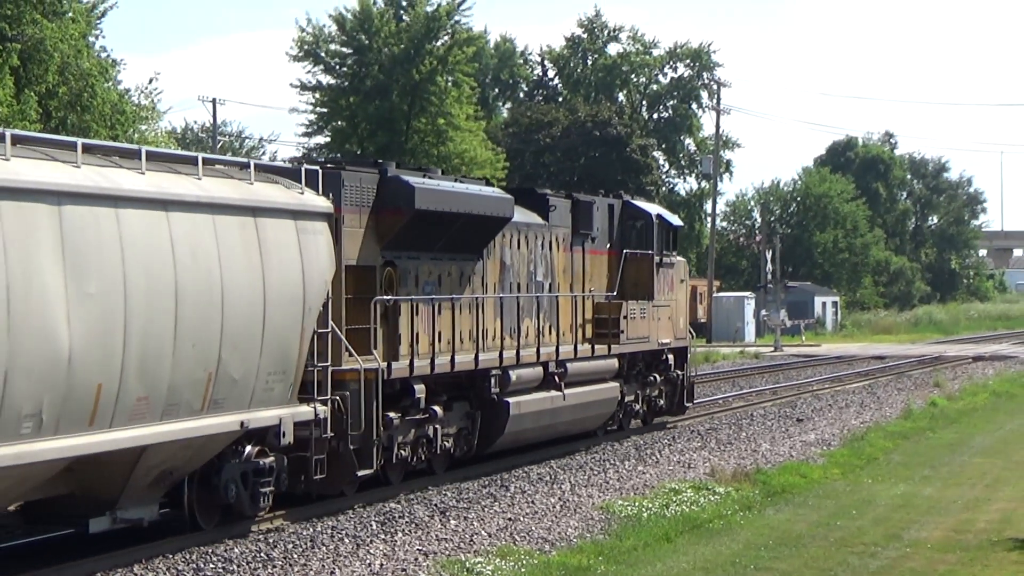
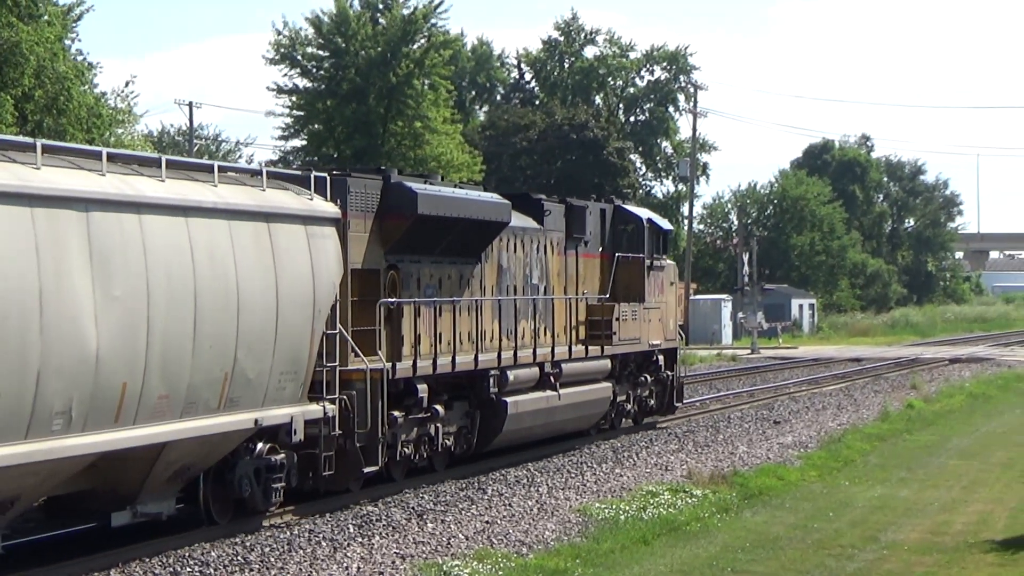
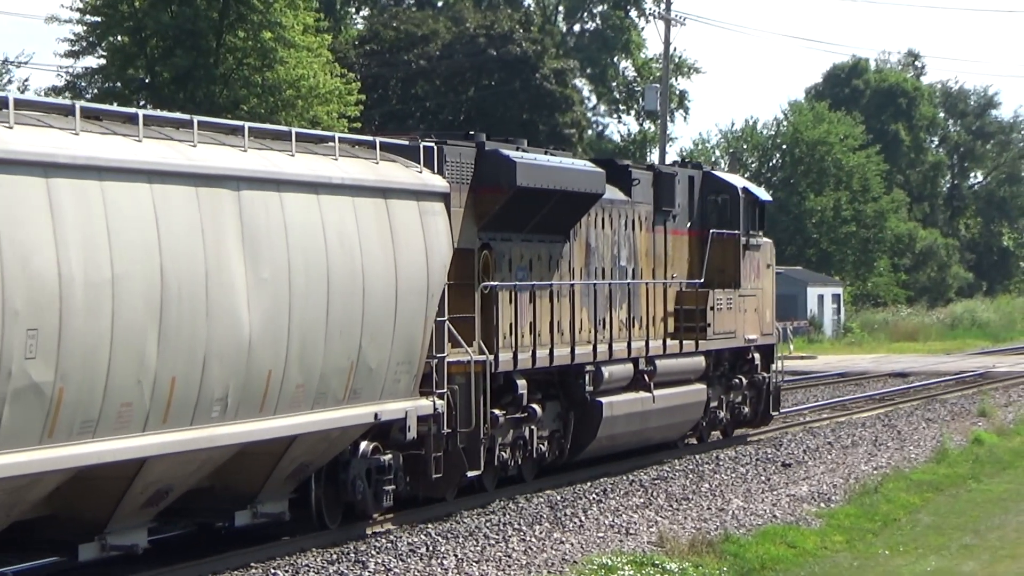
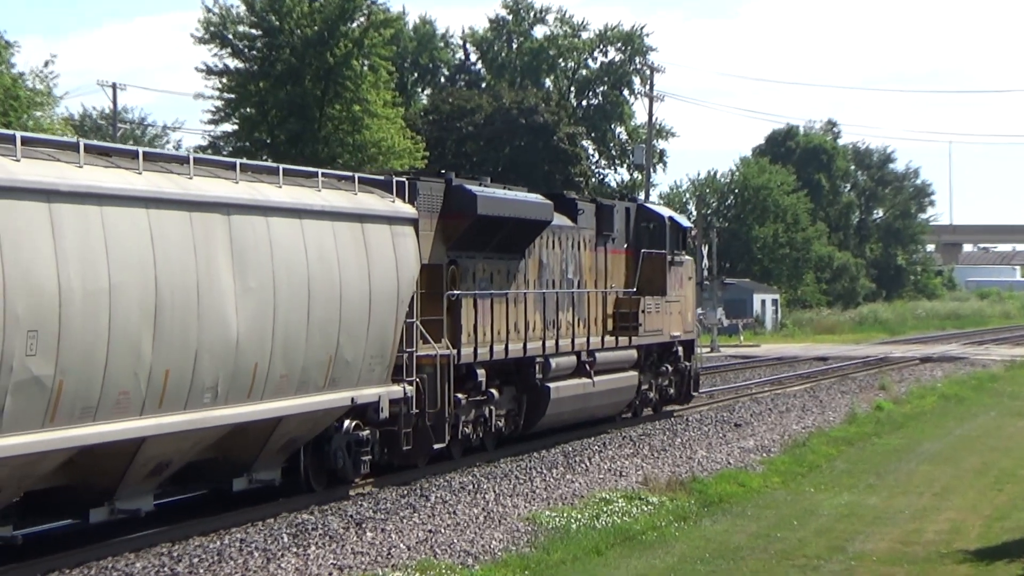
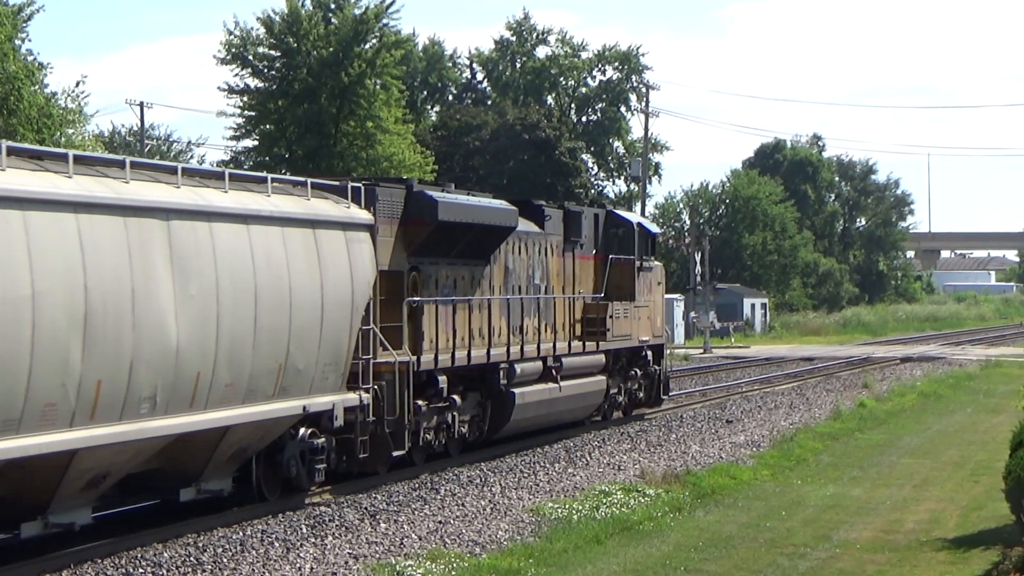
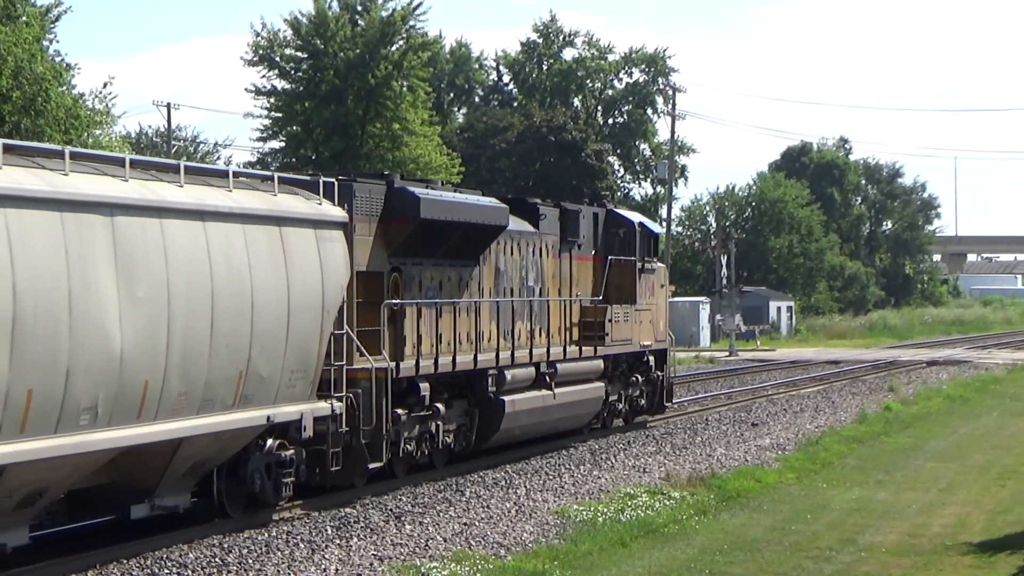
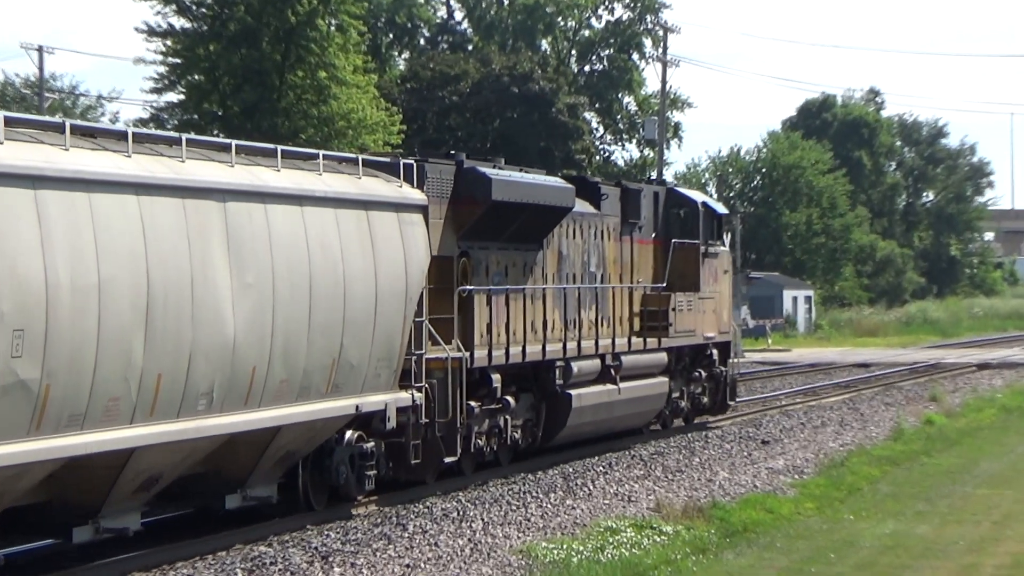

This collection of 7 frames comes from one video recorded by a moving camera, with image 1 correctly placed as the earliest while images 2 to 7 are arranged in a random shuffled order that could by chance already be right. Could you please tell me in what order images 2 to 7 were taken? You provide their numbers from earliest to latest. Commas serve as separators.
2, 6, 5, 4, 7, 3
